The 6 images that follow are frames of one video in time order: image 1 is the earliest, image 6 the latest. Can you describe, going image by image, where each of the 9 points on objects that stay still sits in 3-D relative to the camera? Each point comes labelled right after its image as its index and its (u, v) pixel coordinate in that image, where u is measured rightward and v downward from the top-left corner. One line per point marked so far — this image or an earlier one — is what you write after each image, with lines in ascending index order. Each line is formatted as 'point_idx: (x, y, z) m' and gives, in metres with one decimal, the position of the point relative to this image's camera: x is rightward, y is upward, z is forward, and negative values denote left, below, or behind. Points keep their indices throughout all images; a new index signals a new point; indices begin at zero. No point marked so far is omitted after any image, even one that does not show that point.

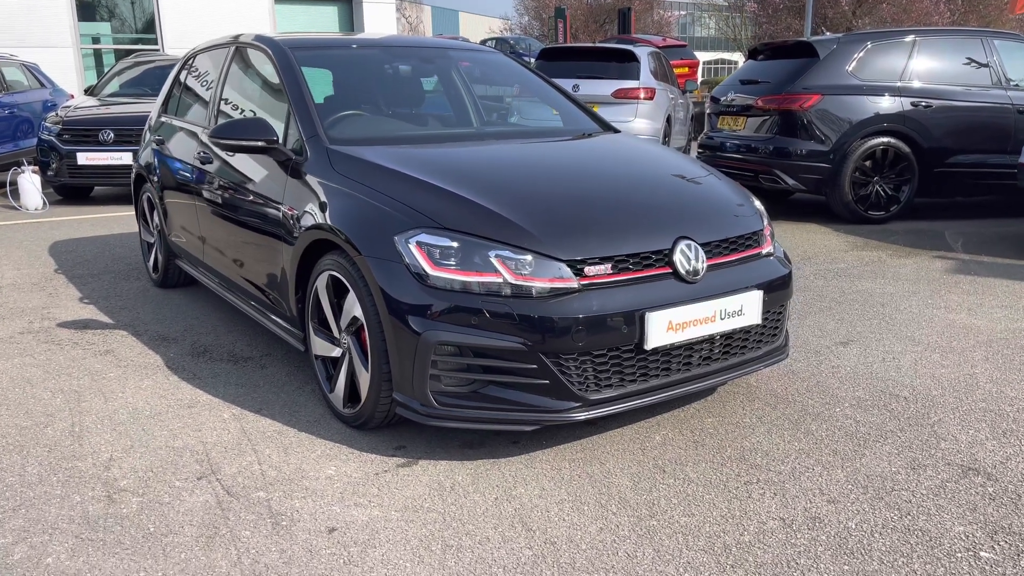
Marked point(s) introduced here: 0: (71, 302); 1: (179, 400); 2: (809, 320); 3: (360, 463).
0: (-2.7, -0.1, +5.4) m
1: (-1.4, -0.5, +3.7) m
2: (+1.7, -0.2, +4.8) m
3: (-0.5, -0.6, +3.1) m
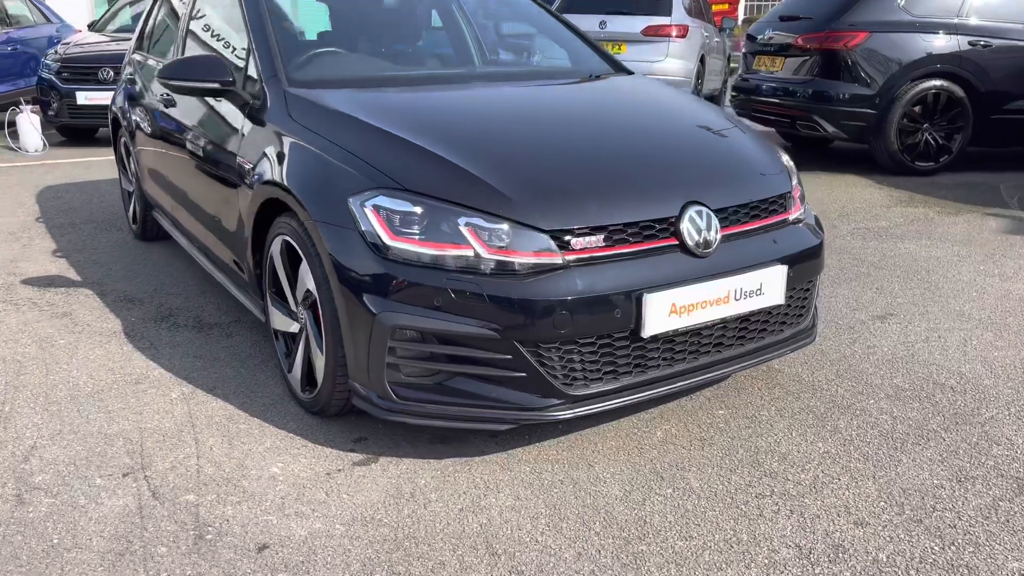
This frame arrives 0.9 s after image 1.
0: (-2.7, +0.2, +5.0) m
1: (-1.5, -0.3, +3.3) m
2: (+1.7, 0.0, +4.3) m
3: (-0.6, -0.5, +2.7) m
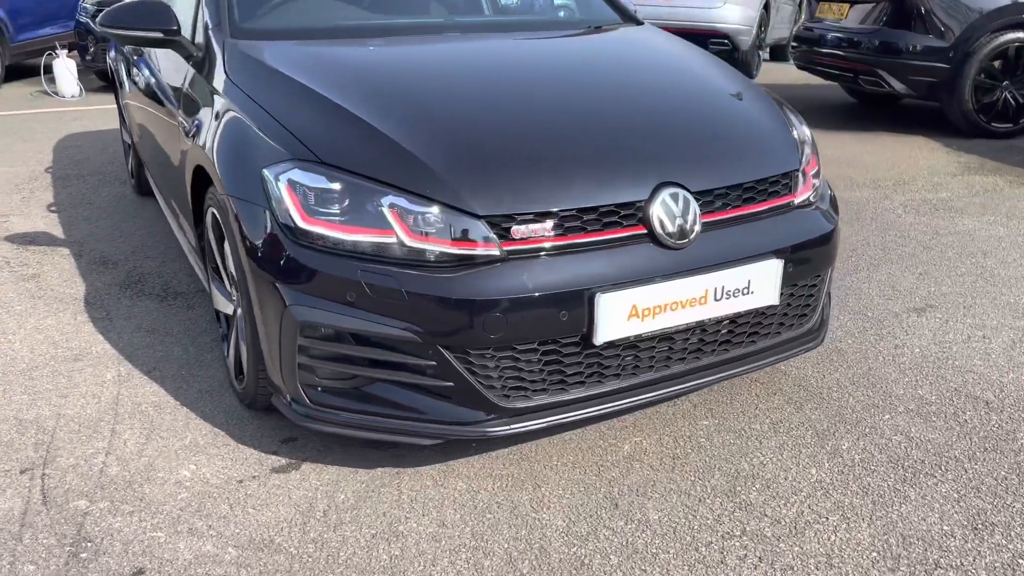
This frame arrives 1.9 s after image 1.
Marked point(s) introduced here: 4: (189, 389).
0: (-2.7, +0.4, +4.9) m
1: (-1.6, -0.2, +3.1) m
2: (+1.6, +0.1, +3.8) m
3: (-0.8, -0.5, +2.4) m
4: (-1.0, -0.3, +2.8) m
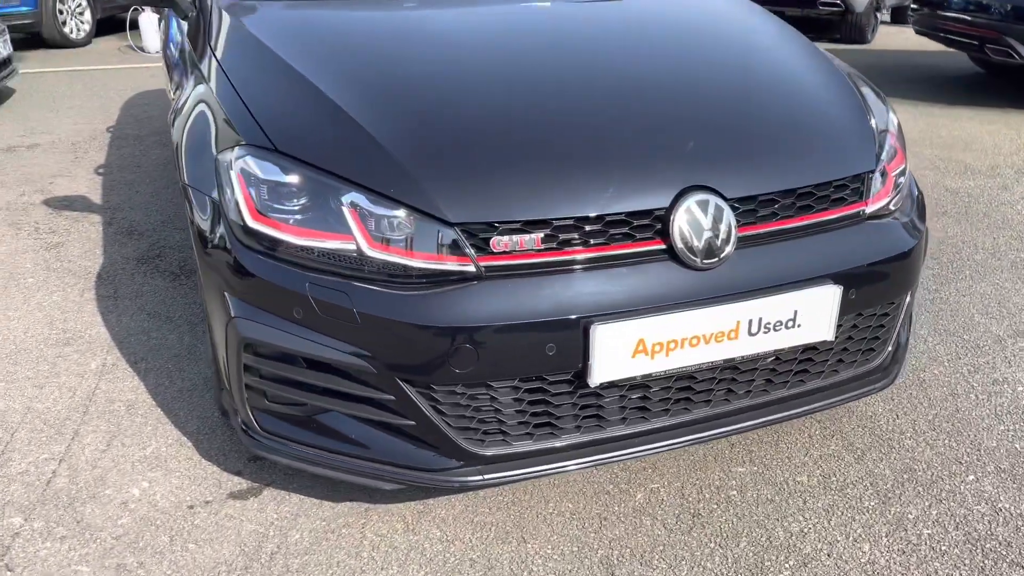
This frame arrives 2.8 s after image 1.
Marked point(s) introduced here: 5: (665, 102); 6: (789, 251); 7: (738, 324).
0: (-2.3, +0.6, +4.8) m
1: (-1.5, -0.1, +2.9) m
2: (+1.8, 0.0, +3.2) m
3: (-0.8, -0.5, +2.1) m
4: (-1.0, -0.3, +2.6) m
5: (+0.4, +0.4, +2.1) m
6: (+0.6, +0.1, +1.9) m
7: (+0.5, -0.1, +1.8) m
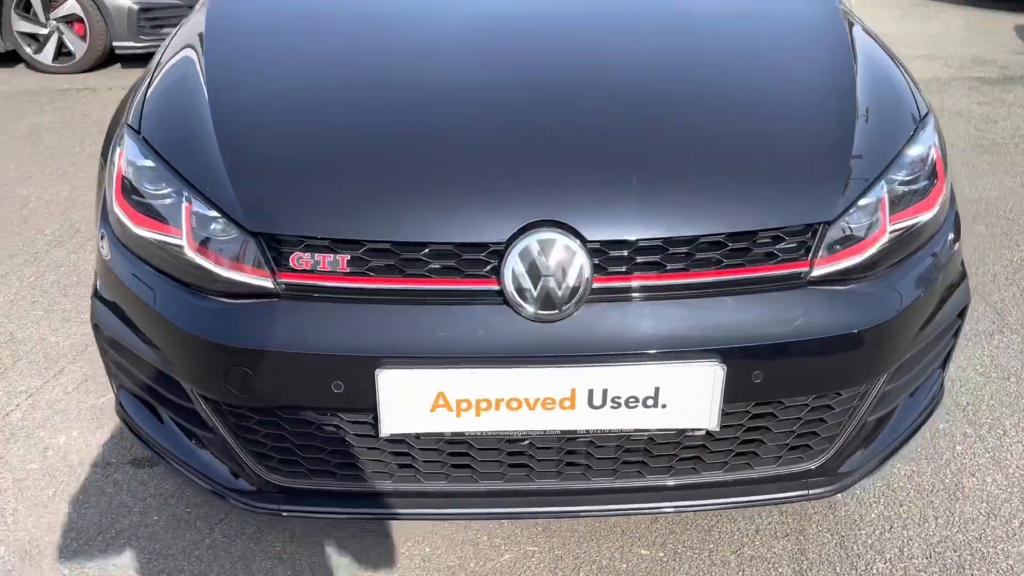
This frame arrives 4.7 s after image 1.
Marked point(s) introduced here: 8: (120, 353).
0: (-1.5, +1.0, +5.1) m
1: (-1.4, +0.1, +3.1) m
2: (+1.8, -0.2, +2.5) m
3: (-1.0, -0.4, +2.2) m
4: (-1.1, -0.2, +2.7) m
5: (+0.1, +0.4, +1.7) m
6: (+0.3, 0.0, +1.5) m
7: (+0.1, -0.2, +1.5) m
8: (-0.8, -0.1, +1.8) m
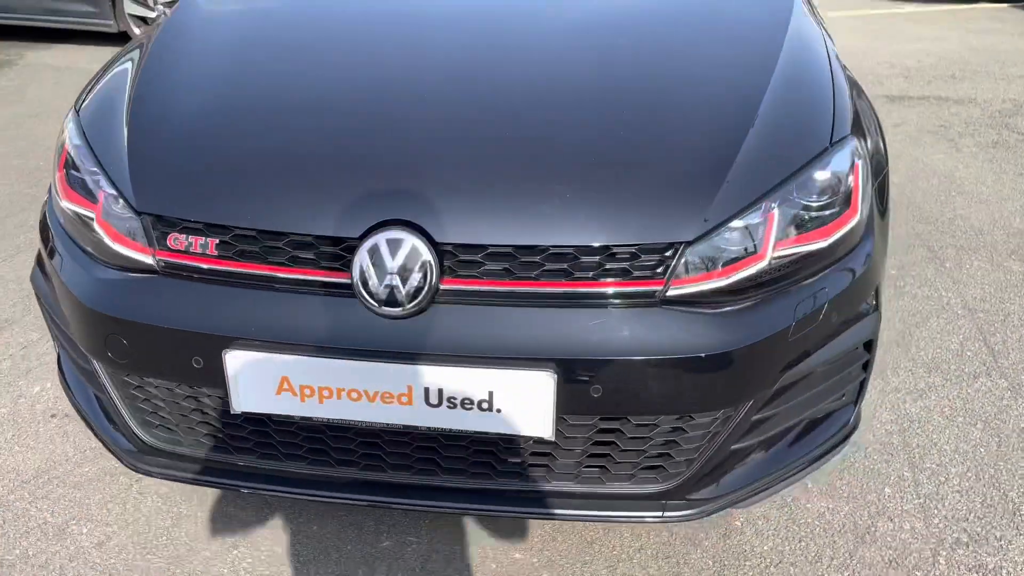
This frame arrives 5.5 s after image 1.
0: (-1.2, +1.1, +5.3) m
1: (-1.4, +0.2, +3.4) m
2: (+1.6, -0.4, +2.2) m
3: (-1.2, -0.3, +2.4) m
4: (-1.2, -0.1, +2.9) m
5: (-0.1, +0.4, +1.8) m
6: (0.0, -0.1, +1.5) m
7: (-0.2, -0.2, +1.5) m
8: (-1.0, -0.1, +1.9) m
